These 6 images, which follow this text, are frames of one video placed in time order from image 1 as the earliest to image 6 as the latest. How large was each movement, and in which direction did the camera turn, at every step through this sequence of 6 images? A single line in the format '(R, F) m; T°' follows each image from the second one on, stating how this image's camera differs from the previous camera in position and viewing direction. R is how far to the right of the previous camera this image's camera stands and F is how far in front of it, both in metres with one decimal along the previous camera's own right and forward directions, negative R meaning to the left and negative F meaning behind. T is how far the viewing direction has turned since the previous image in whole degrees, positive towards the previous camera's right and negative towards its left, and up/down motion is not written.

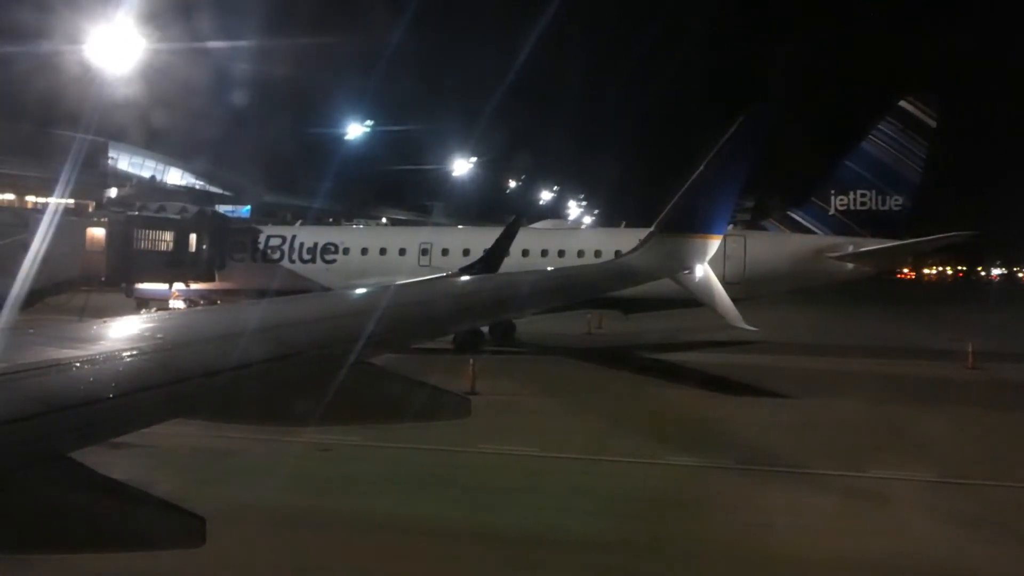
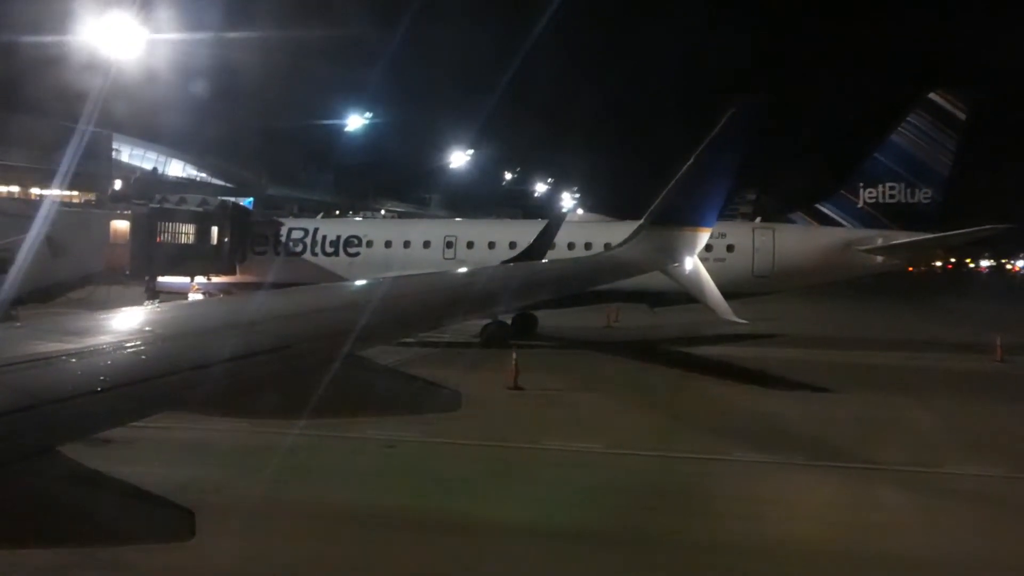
(-0.6, +0.1) m; 0°
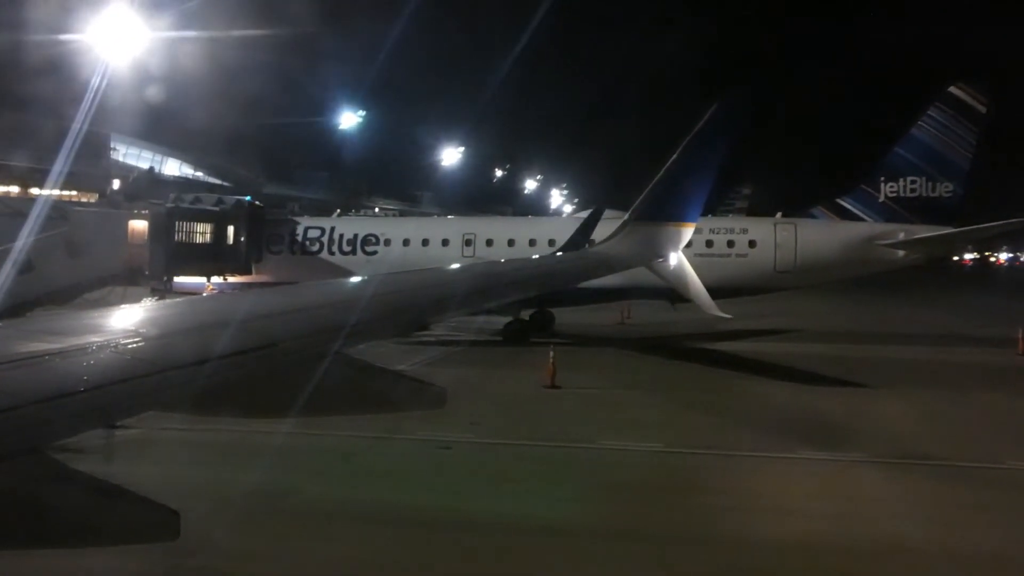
(-0.6, +0.1) m; +1°
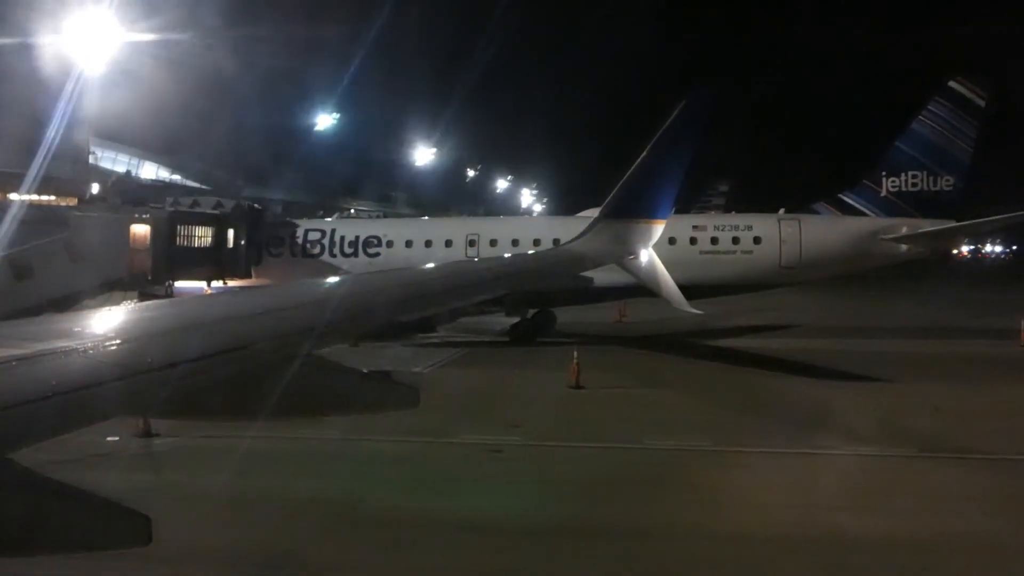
(-0.6, +0.1) m; +2°
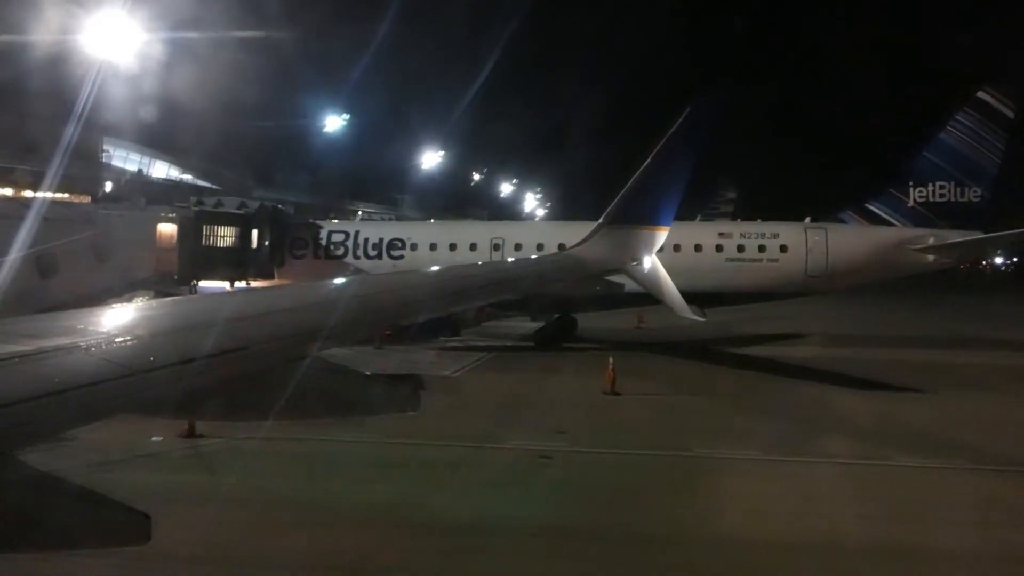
(-0.4, 0.0) m; 0°
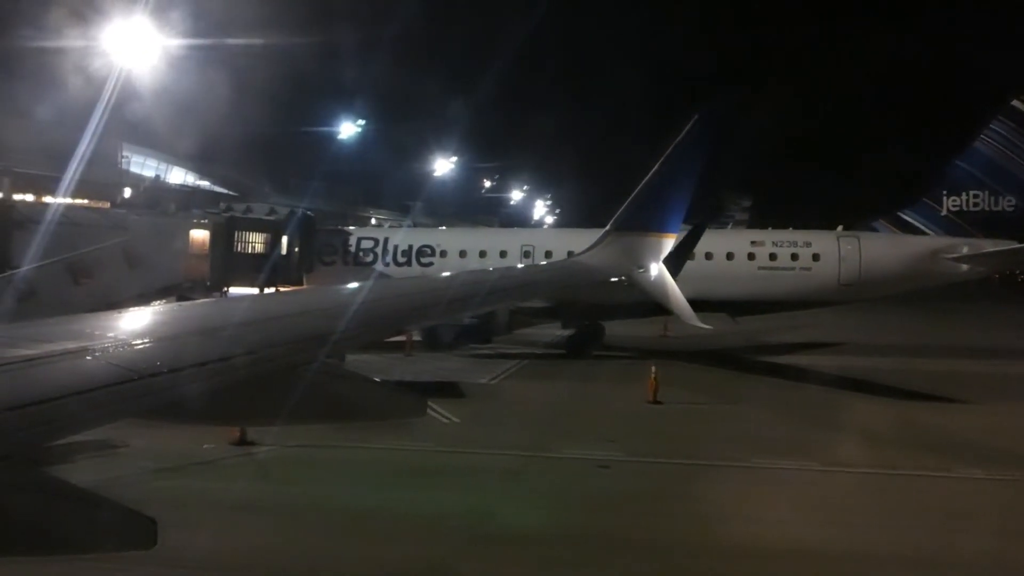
(-0.4, +0.1) m; -1°
